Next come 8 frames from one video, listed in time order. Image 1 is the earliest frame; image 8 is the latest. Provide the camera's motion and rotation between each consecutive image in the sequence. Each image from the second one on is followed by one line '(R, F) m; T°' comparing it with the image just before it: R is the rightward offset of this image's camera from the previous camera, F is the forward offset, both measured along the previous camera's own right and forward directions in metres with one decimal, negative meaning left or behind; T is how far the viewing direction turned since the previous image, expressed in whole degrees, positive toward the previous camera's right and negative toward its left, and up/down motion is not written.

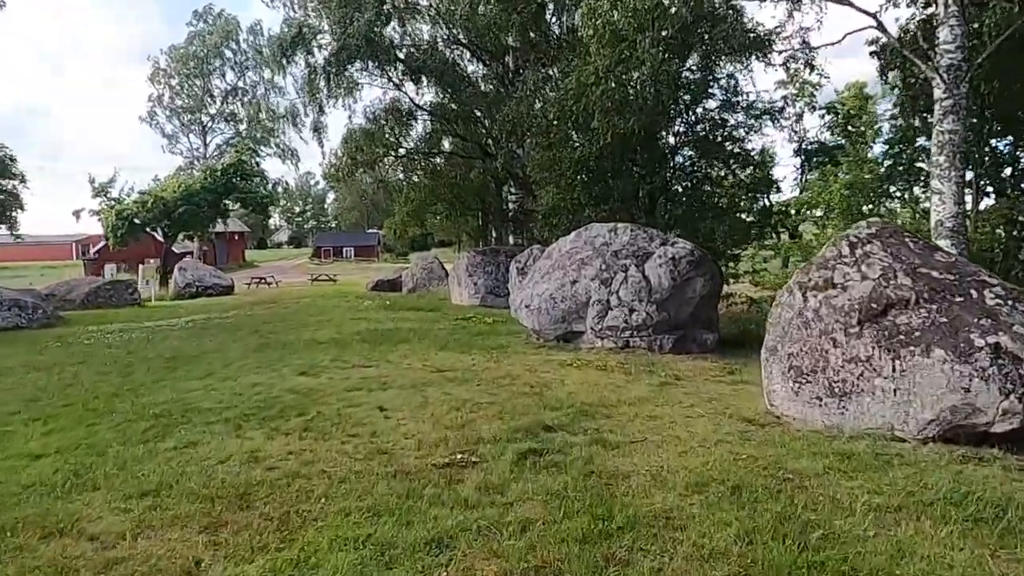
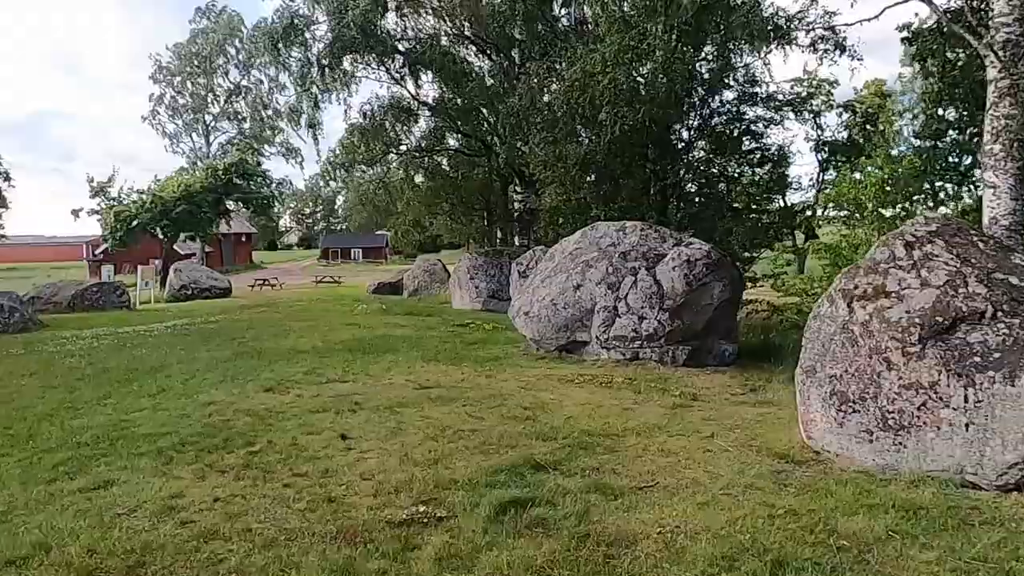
(+0.2, +1.0) m; -1°
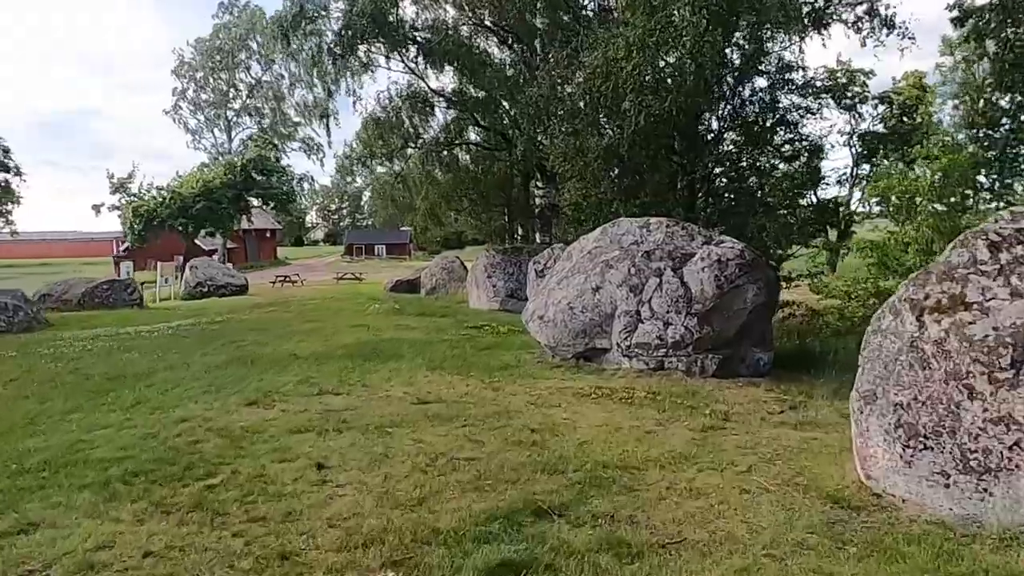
(+0.1, +0.8) m; -2°
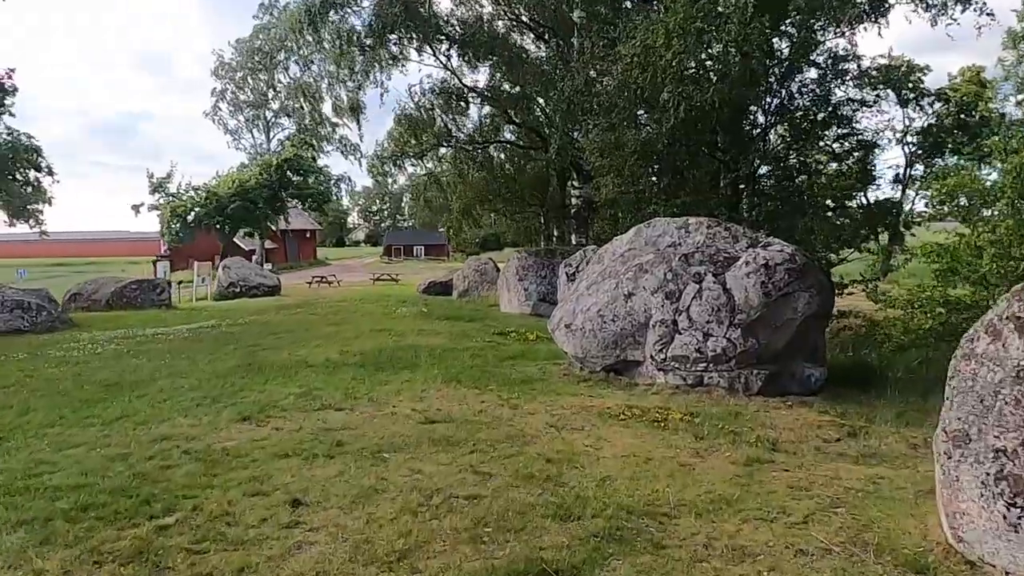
(+0.2, +0.7) m; -3°
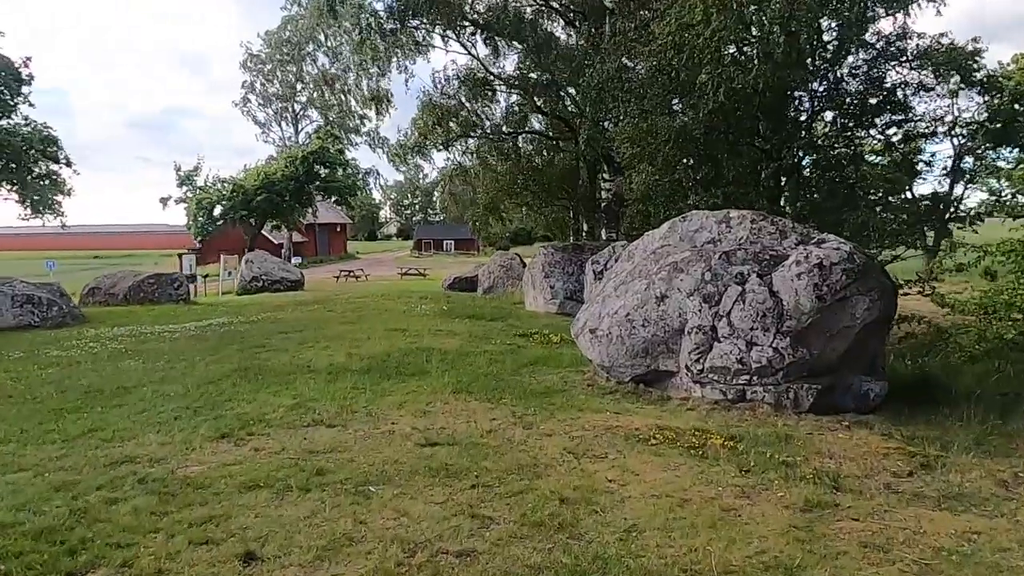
(+0.1, +0.8) m; -2°
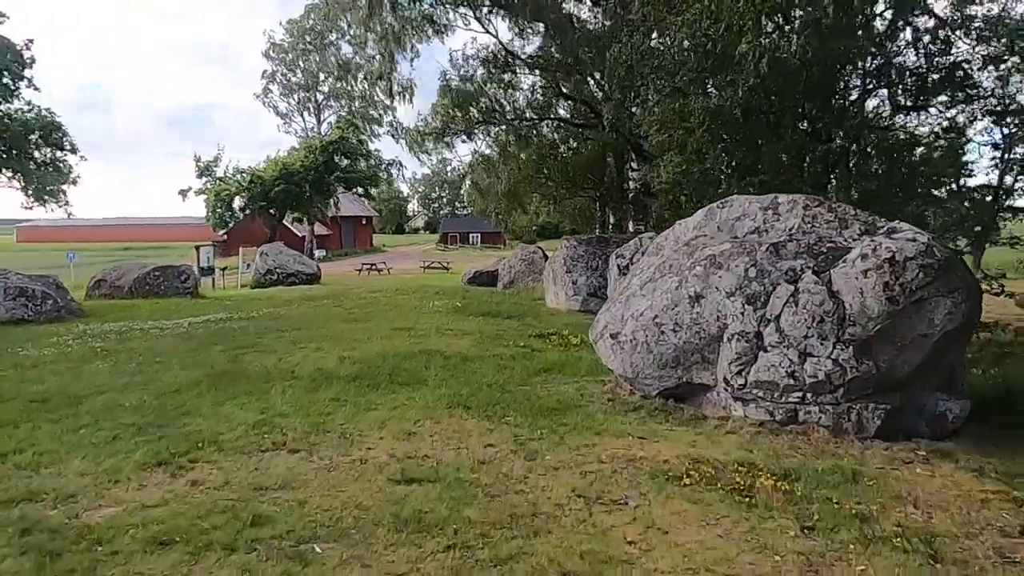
(+0.2, +1.0) m; -2°
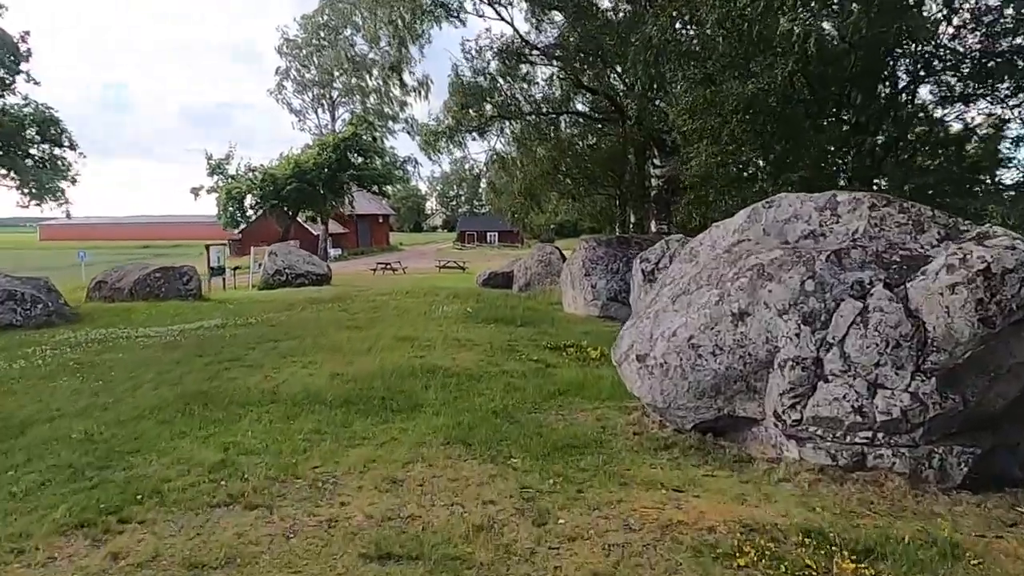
(+0.1, +0.9) m; -1°
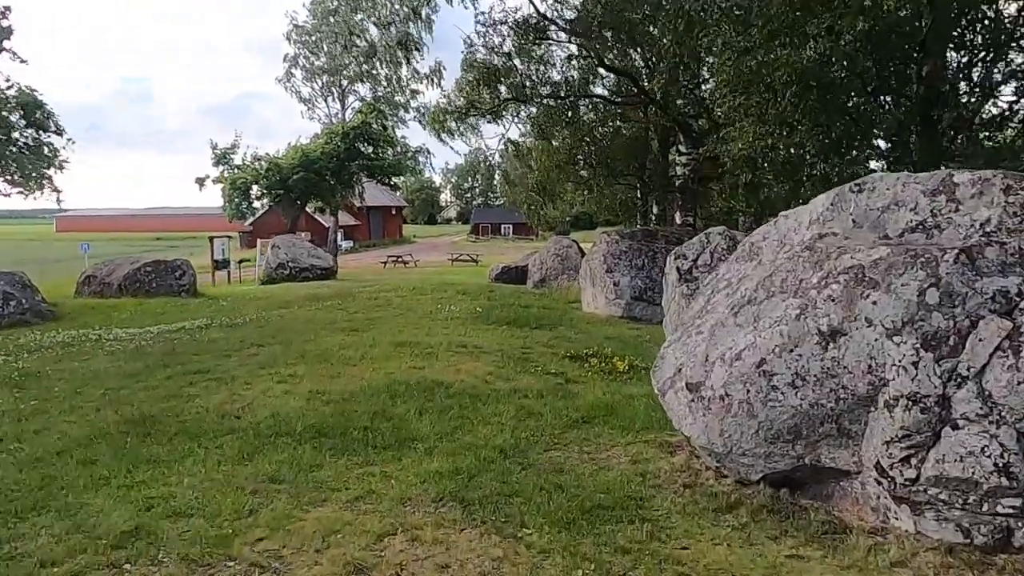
(0.0, +1.2) m; -1°
